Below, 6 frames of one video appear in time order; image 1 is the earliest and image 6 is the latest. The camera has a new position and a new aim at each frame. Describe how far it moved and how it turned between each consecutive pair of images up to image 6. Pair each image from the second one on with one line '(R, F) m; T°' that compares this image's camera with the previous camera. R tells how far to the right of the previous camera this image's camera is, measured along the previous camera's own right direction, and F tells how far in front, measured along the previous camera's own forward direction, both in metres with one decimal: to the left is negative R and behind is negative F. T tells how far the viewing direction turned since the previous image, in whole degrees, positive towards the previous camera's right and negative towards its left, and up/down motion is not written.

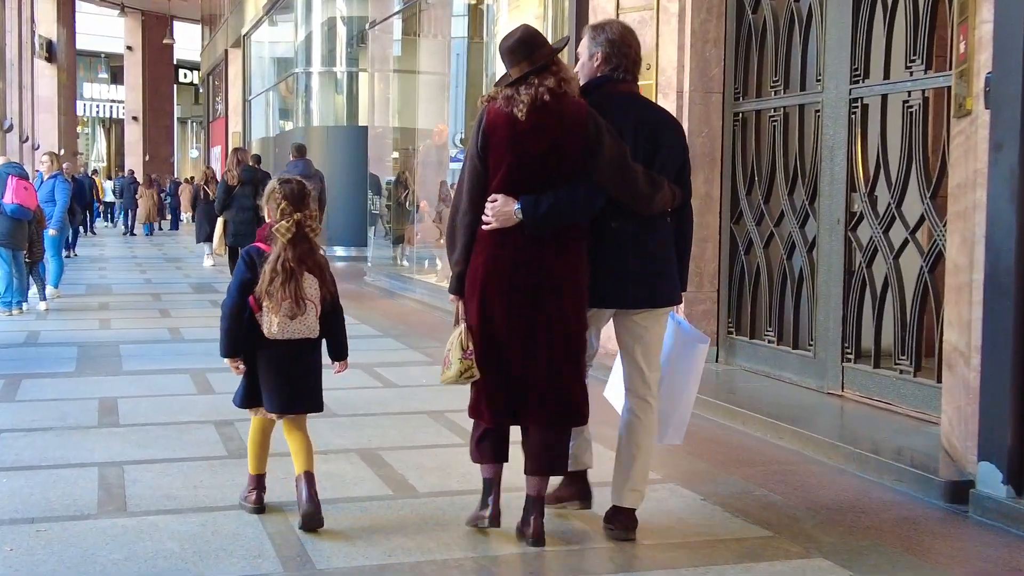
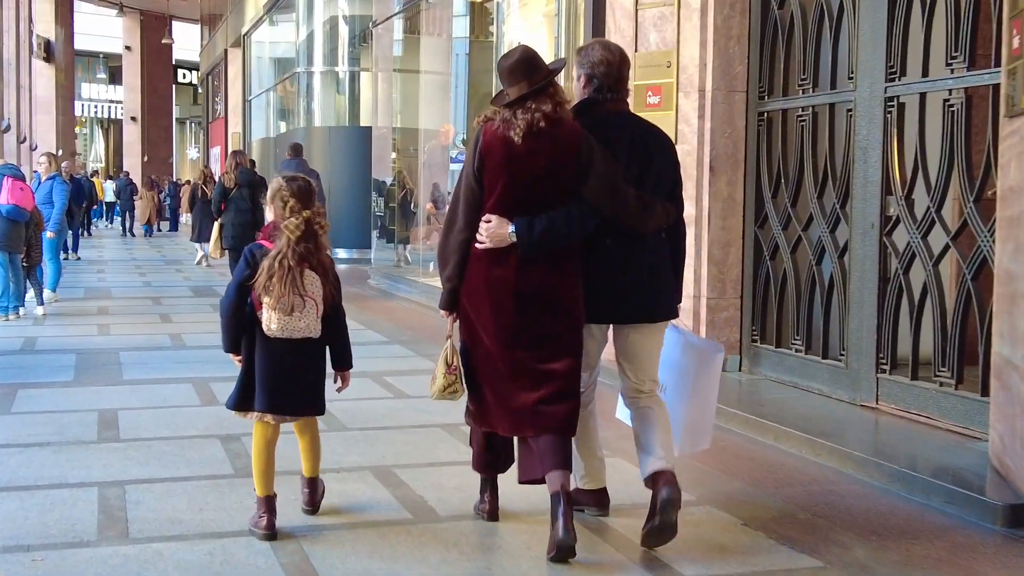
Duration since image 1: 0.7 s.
(-0.1, +0.3) m; 0°
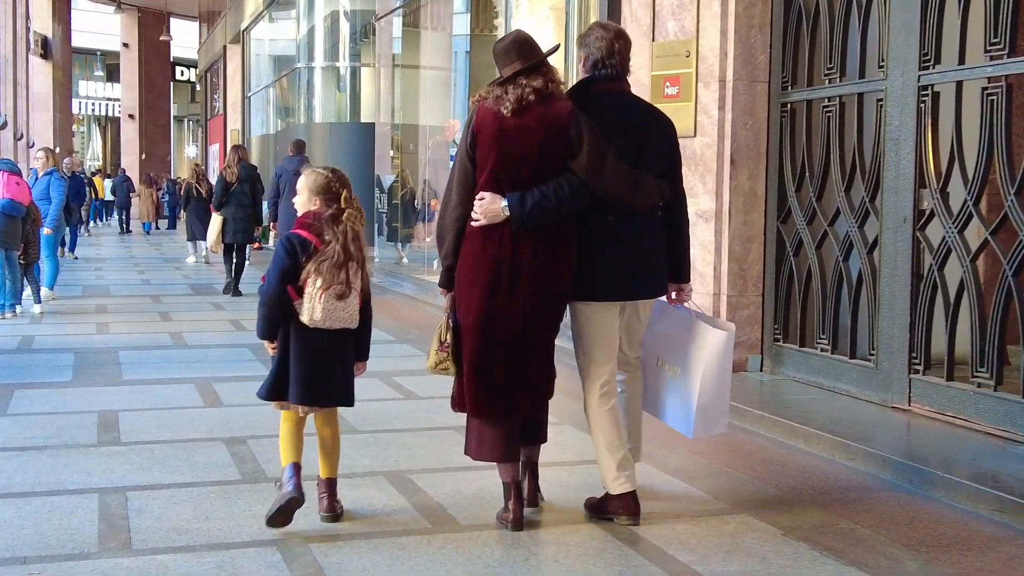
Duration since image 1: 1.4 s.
(-0.1, +0.3) m; 0°
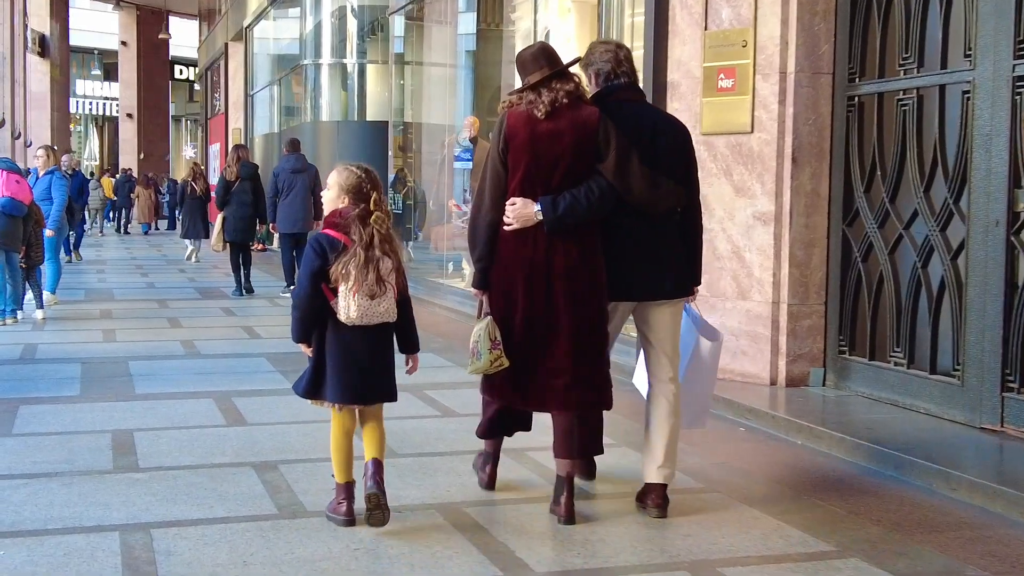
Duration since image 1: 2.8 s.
(-0.2, +0.6) m; 0°
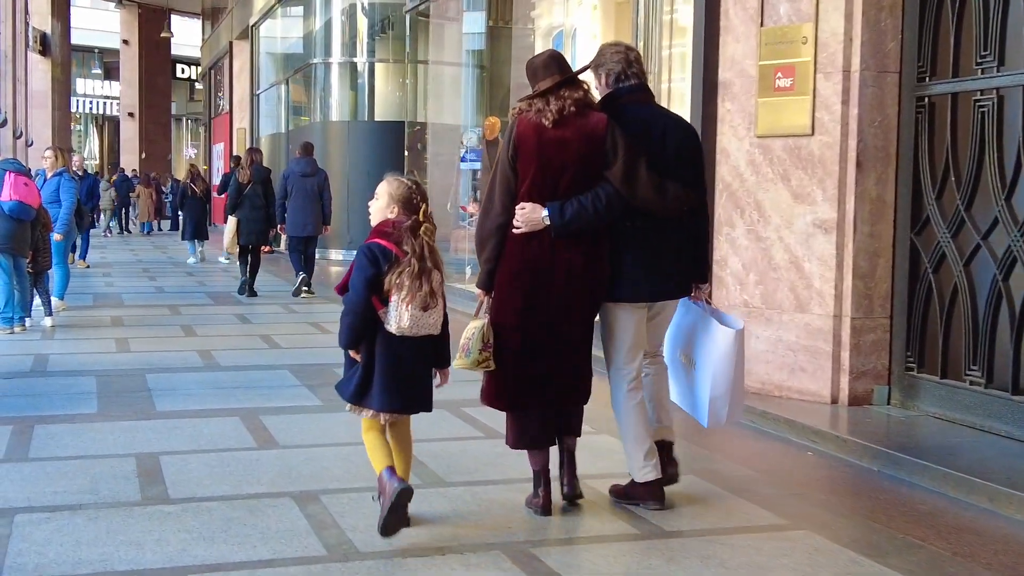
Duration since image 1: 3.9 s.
(-0.2, +0.4) m; 0°
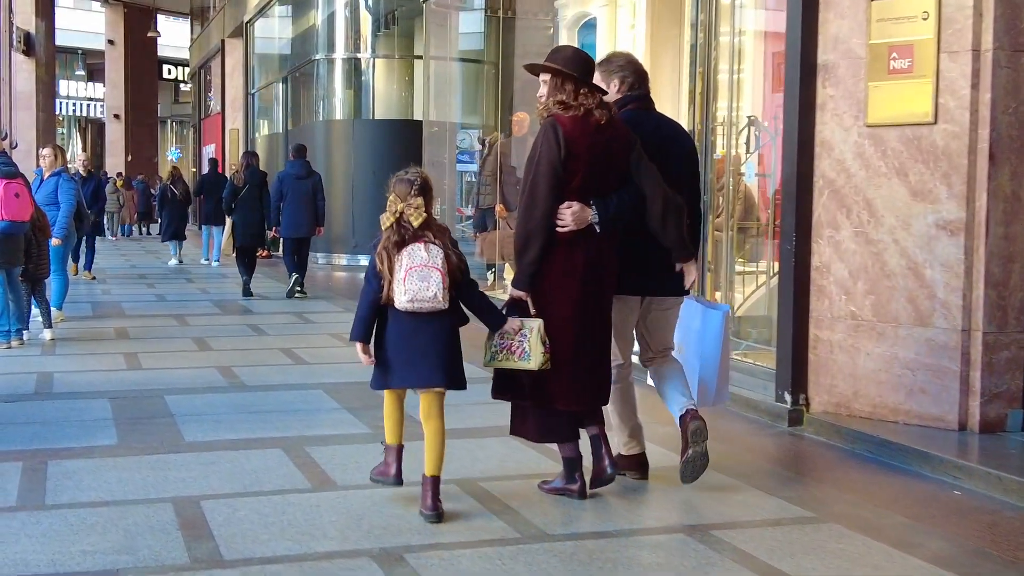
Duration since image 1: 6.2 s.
(-0.4, +0.9) m; +1°
